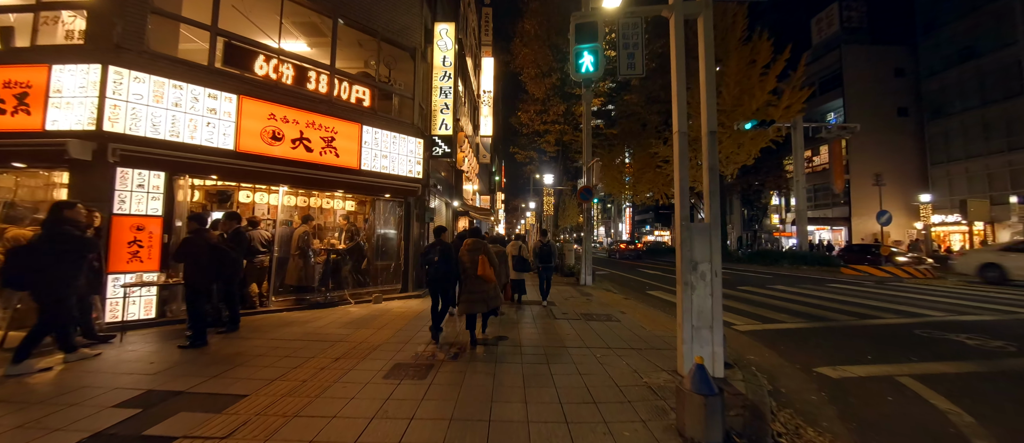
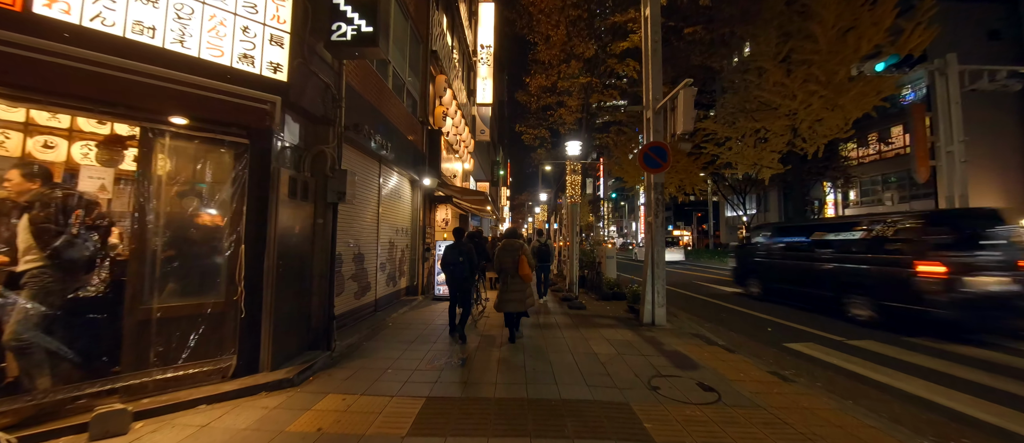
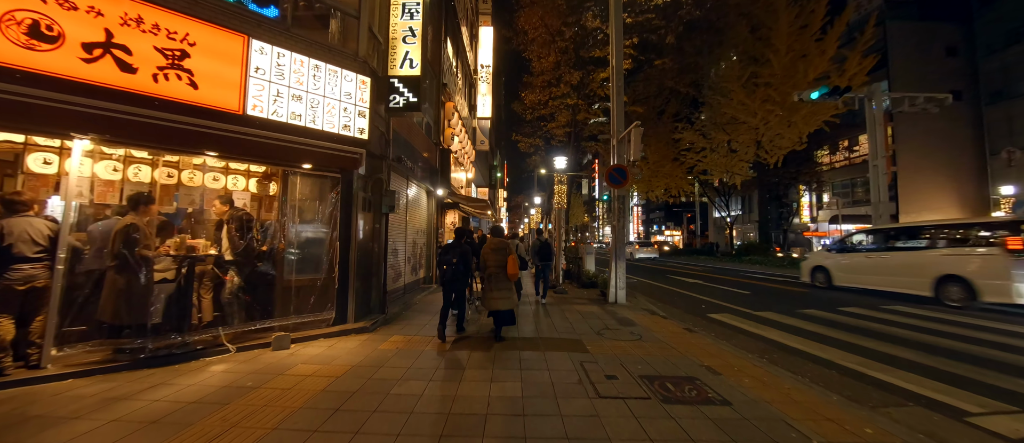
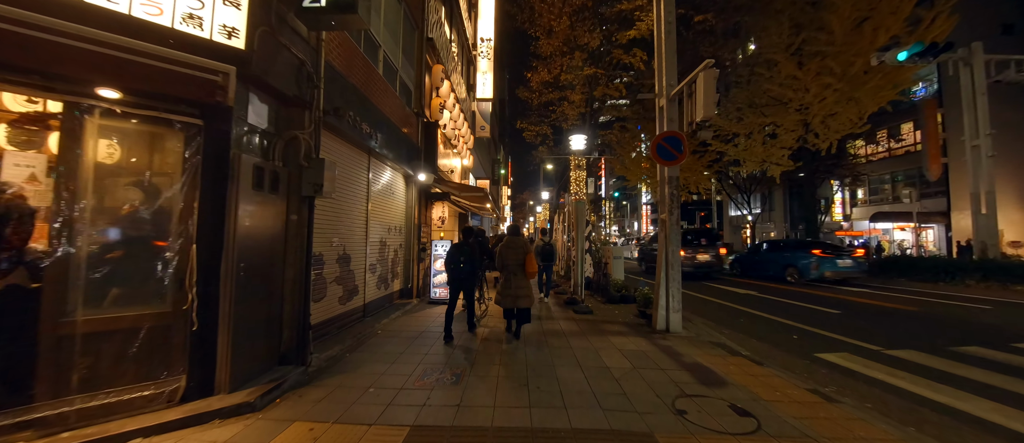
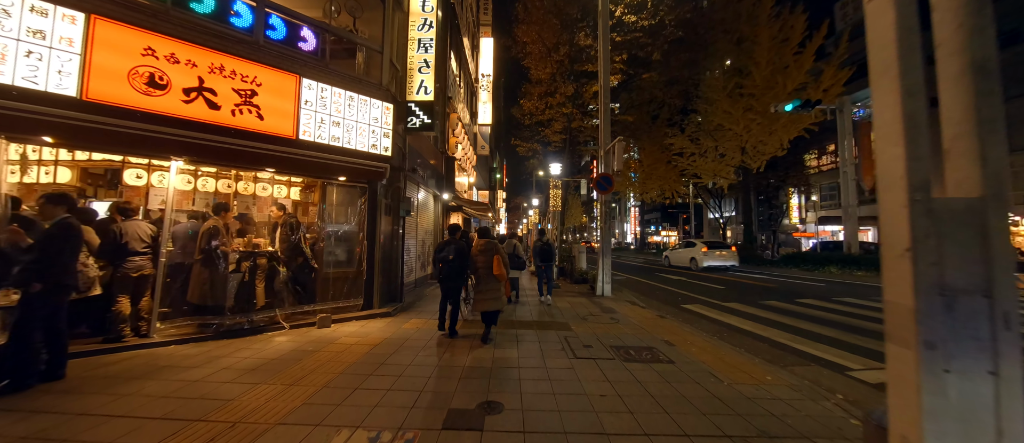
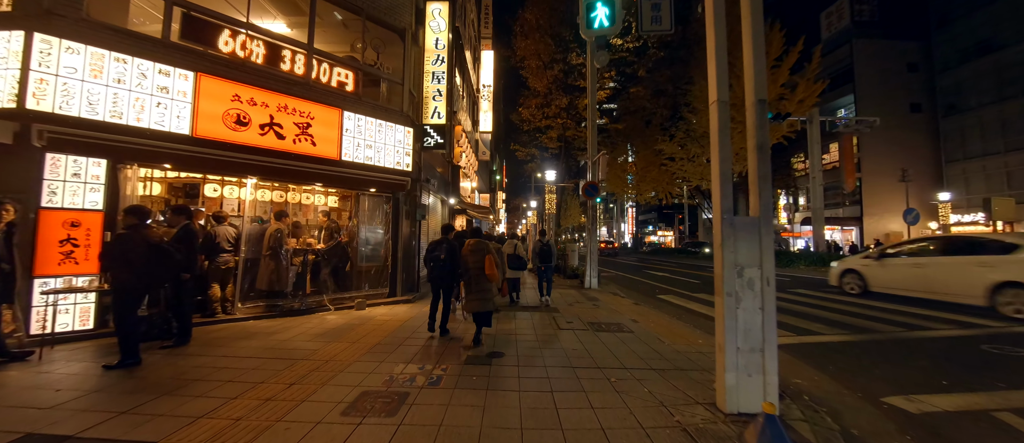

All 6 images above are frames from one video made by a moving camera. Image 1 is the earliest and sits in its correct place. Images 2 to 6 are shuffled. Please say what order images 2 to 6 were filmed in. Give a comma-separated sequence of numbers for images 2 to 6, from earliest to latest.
6, 5, 3, 2, 4
